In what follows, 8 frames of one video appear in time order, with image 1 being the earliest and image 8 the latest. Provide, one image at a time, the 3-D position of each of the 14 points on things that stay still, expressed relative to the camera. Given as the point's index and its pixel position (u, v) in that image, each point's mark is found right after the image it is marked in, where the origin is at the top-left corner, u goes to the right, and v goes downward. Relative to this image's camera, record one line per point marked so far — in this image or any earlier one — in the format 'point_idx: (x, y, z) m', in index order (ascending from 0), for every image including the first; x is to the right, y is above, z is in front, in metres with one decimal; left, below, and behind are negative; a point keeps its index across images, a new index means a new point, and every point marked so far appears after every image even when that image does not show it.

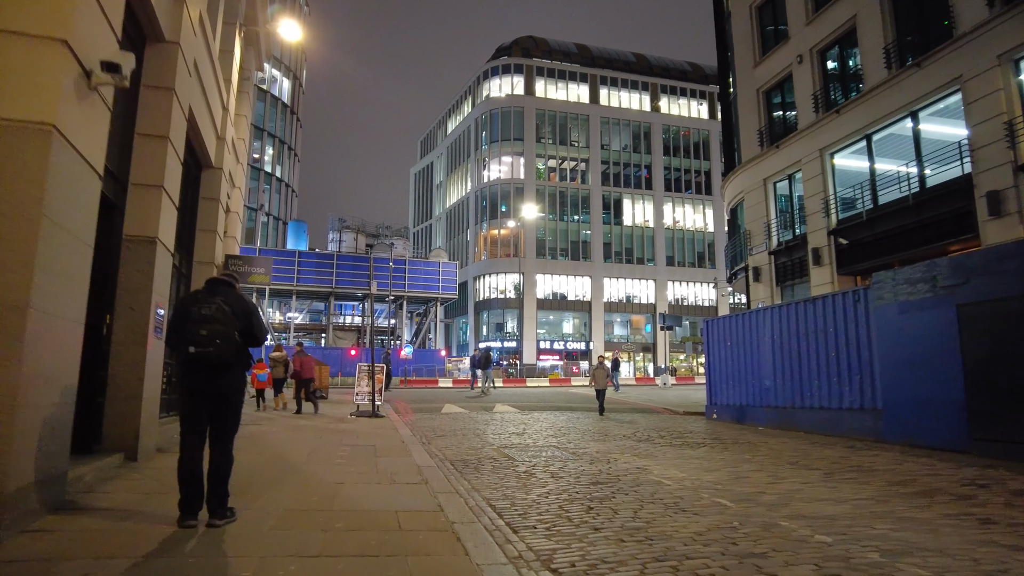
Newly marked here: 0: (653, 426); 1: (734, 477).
0: (+2.7, -2.7, +12.5) m
1: (+2.4, -2.0, +7.0) m
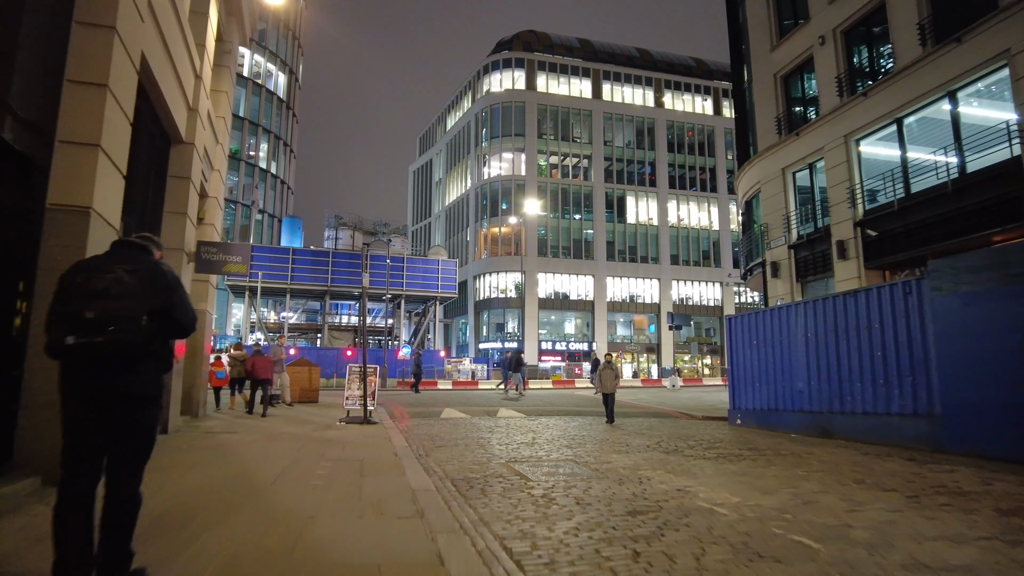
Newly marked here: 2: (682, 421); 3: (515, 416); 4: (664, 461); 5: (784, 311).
0: (+2.8, -2.5, +11.3) m
1: (+2.5, -1.9, +5.7) m
2: (+3.7, -2.9, +14.2) m
3: (+0.1, -2.8, +13.9) m
4: (+1.9, -2.1, +8.0) m
5: (+5.3, -0.4, +12.8) m
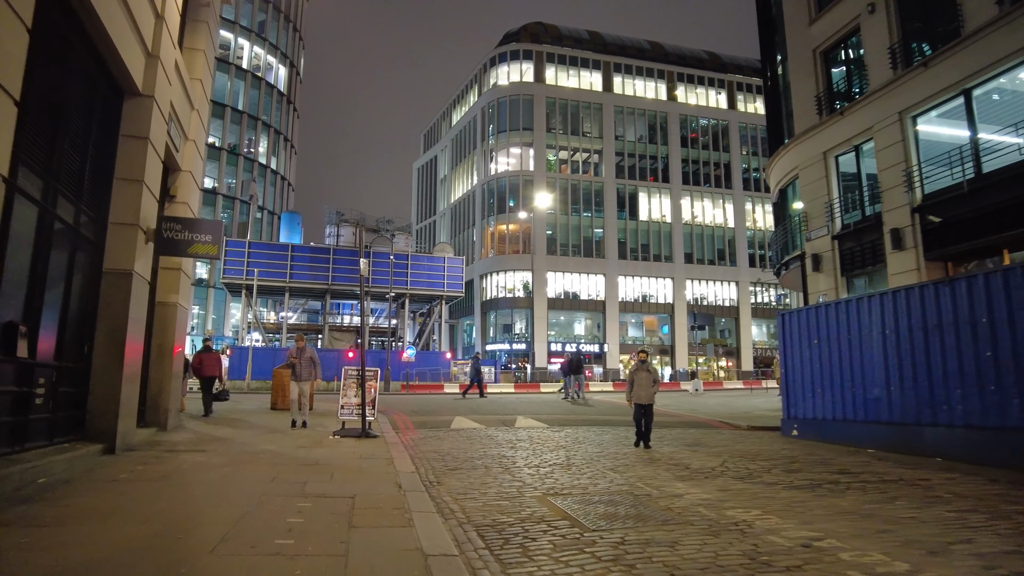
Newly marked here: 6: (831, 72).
0: (+3.2, -2.4, +9.4) m
1: (+2.9, -1.7, +3.9) m
2: (+4.1, -2.8, +12.4) m
3: (+0.5, -2.6, +12.1) m
4: (+2.2, -1.9, +6.1) m
5: (+5.7, -0.3, +10.9) m
6: (+9.5, +6.5, +19.5) m
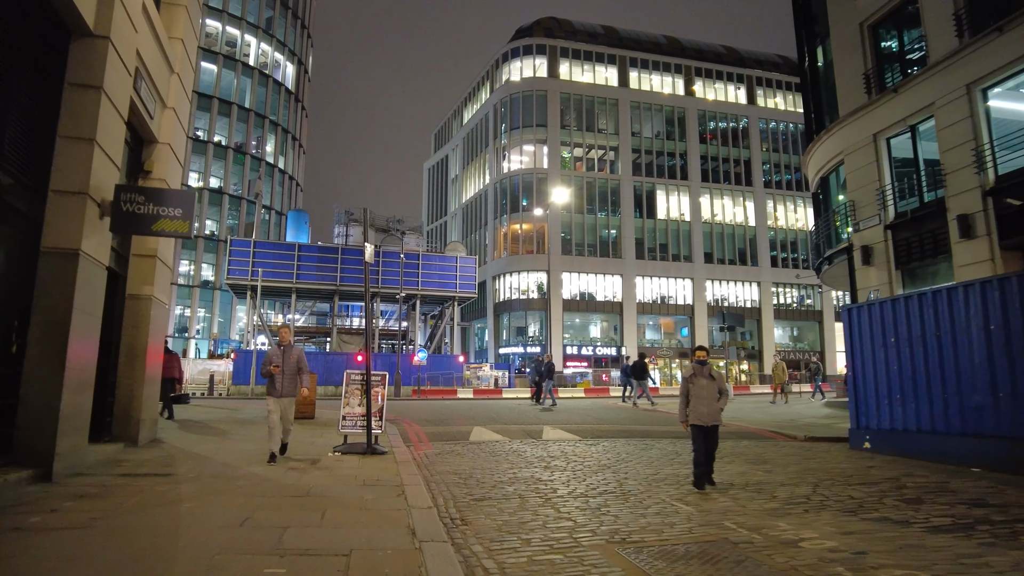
0: (+3.6, -2.2, +7.8) m
1: (+3.2, -1.5, +2.3) m
2: (+4.6, -2.6, +10.7) m
3: (+0.9, -2.5, +10.5) m
4: (+2.6, -1.8, +4.5) m
5: (+6.2, -0.1, +9.2) m
6: (+10.1, +6.6, +17.8) m
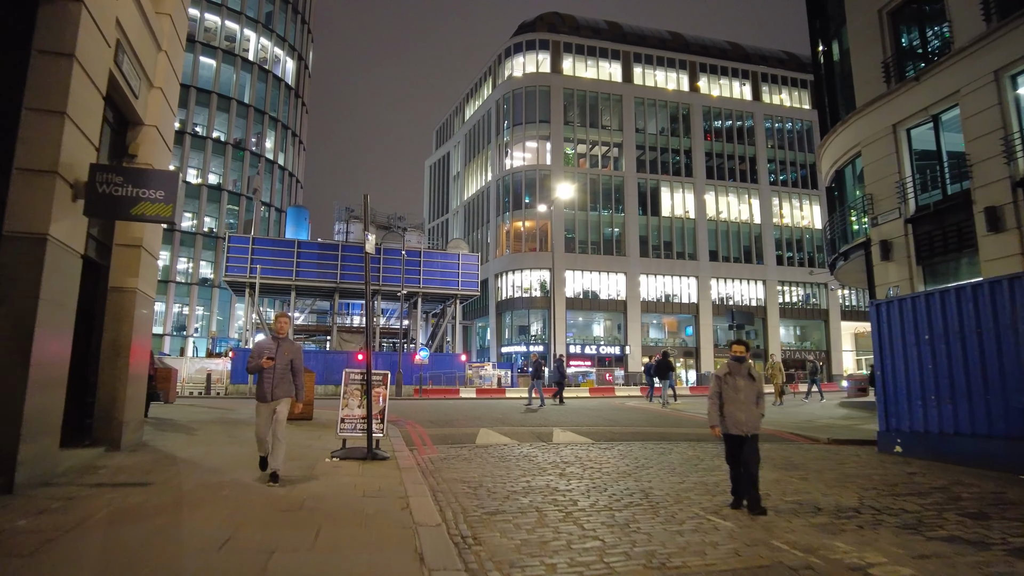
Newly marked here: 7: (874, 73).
0: (+3.7, -2.1, +7.2) m
1: (+3.3, -1.4, +1.7) m
2: (+4.7, -2.5, +10.1) m
3: (+1.1, -2.4, +9.9) m
4: (+2.7, -1.7, +3.9) m
5: (+6.3, 0.0, +8.6) m
6: (+10.2, +6.7, +17.2) m
7: (+9.9, +5.9, +17.8) m
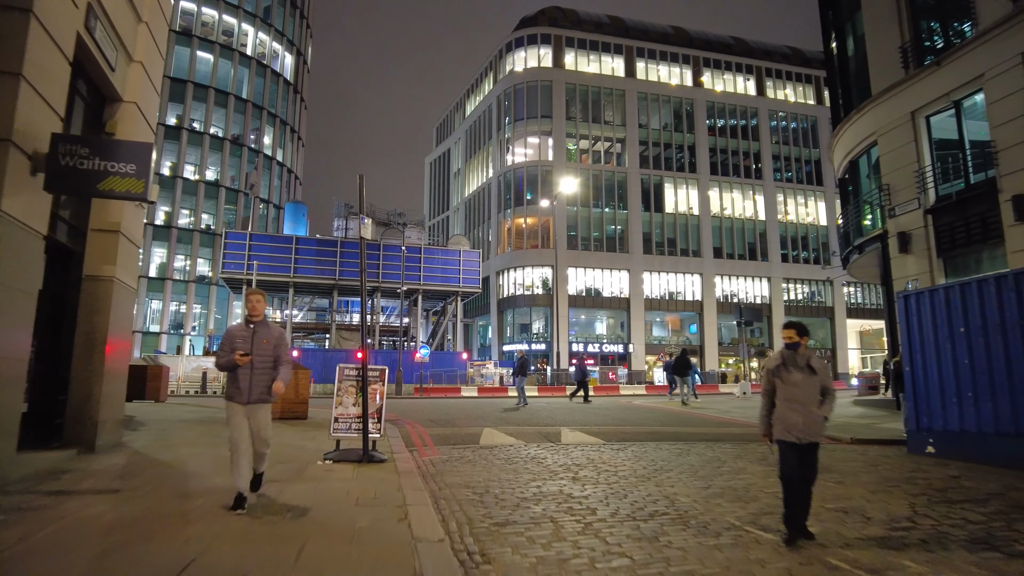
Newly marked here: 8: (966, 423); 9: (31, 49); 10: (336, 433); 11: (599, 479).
0: (+3.8, -2.0, +6.5) m
1: (+3.4, -1.3, +1.0) m
2: (+4.8, -2.4, +9.5) m
3: (+1.1, -2.2, +9.3) m
4: (+2.8, -1.5, +3.3) m
5: (+6.4, +0.1, +8.0) m
6: (+10.3, +6.8, +16.5) m
7: (+10.0, +6.0, +17.1) m
8: (+6.2, -1.9, +8.9) m
9: (-3.8, +1.9, +5.1) m
10: (-2.1, -1.7, +7.6) m
11: (+0.9, -2.0, +6.7) m
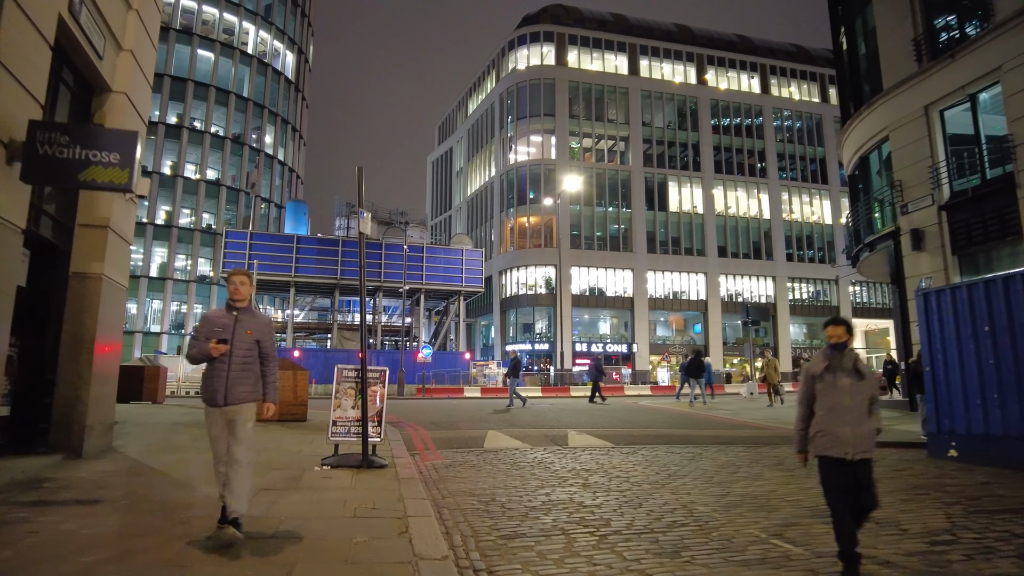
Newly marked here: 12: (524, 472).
0: (+3.9, -1.9, +6.2) m
1: (+3.5, -1.2, +0.7) m
2: (+4.9, -2.3, +9.1) m
3: (+1.2, -2.2, +8.9) m
4: (+2.9, -1.5, +2.9) m
5: (+6.5, +0.2, +7.6) m
6: (+10.4, +6.9, +16.2) m
7: (+10.1, +6.1, +16.7) m
8: (+6.3, -1.8, +8.5) m
9: (-3.8, +1.9, +4.8) m
10: (-2.0, -1.7, +7.3) m
11: (+1.0, -1.9, +6.4) m
12: (+0.1, -2.0, +7.2) m
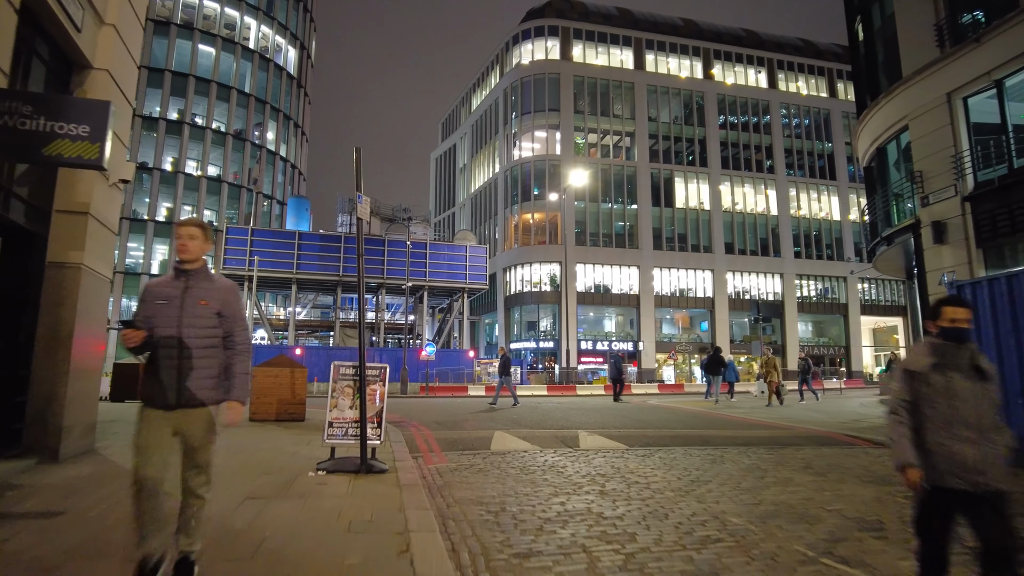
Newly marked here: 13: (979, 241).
0: (+4.0, -1.8, +5.6) m
1: (+3.5, -1.1, +0.1) m
2: (+5.0, -2.2, +8.6) m
3: (+1.3, -2.1, +8.4) m
4: (+3.0, -1.4, +2.4) m
5: (+6.6, +0.3, +7.1) m
6: (+10.6, +7.0, +15.6) m
7: (+10.2, +6.2, +16.1) m
8: (+6.4, -1.7, +8.0) m
9: (-3.7, +2.0, +4.3) m
10: (-1.9, -1.6, +6.8) m
11: (+1.1, -1.8, +5.9) m
12: (+0.2, -1.9, +6.6) m
13: (+10.4, +1.0, +14.5) m
